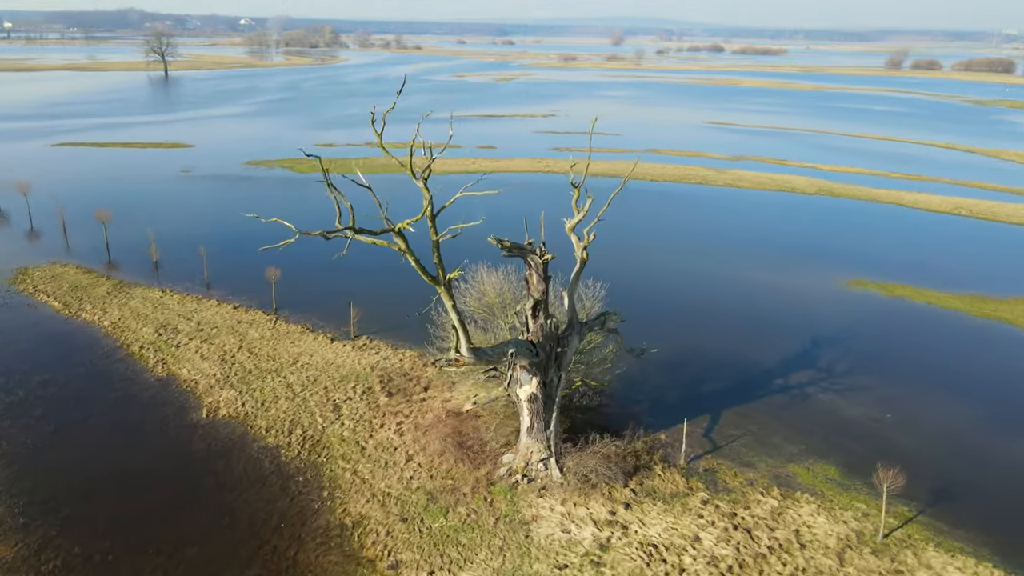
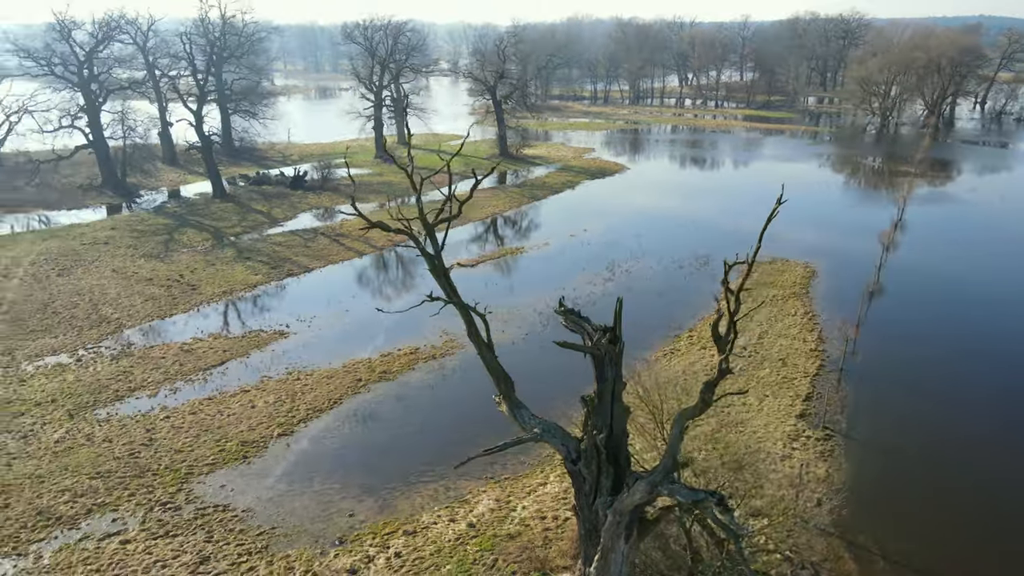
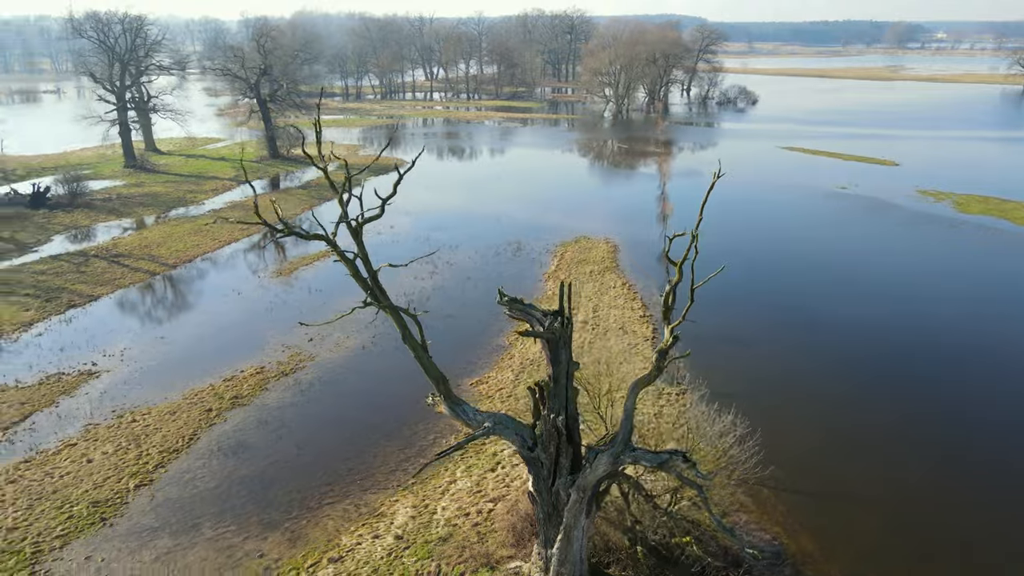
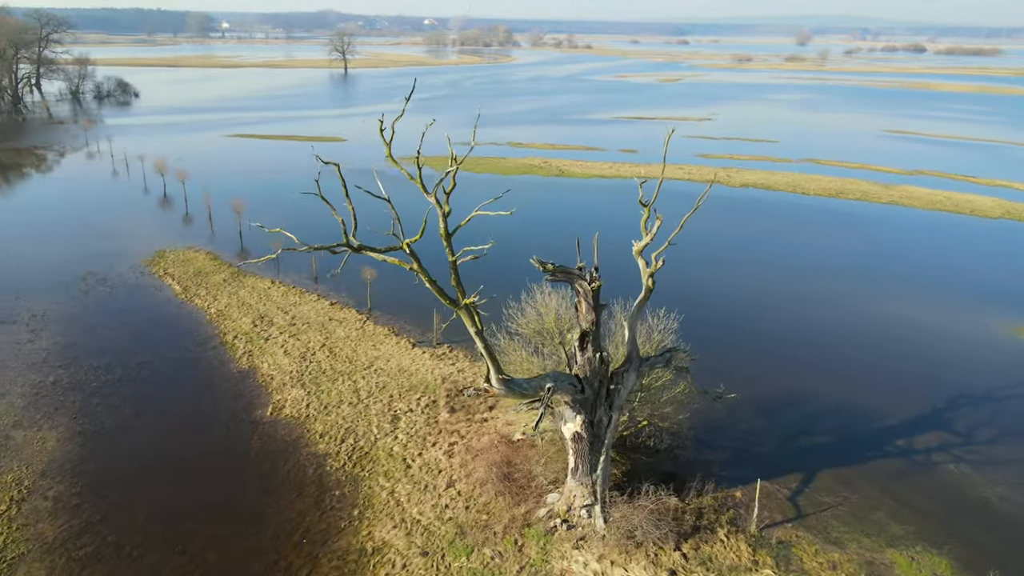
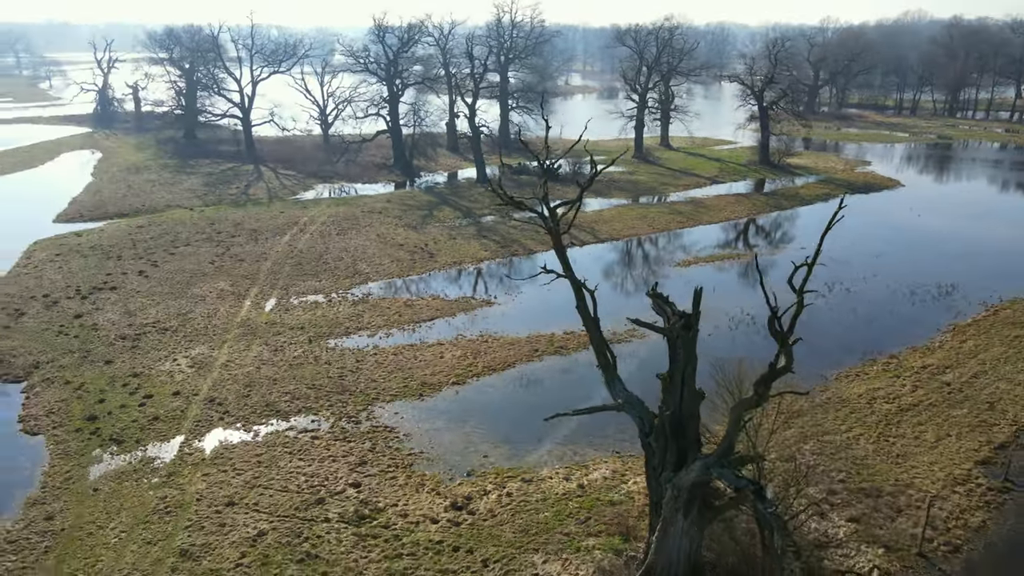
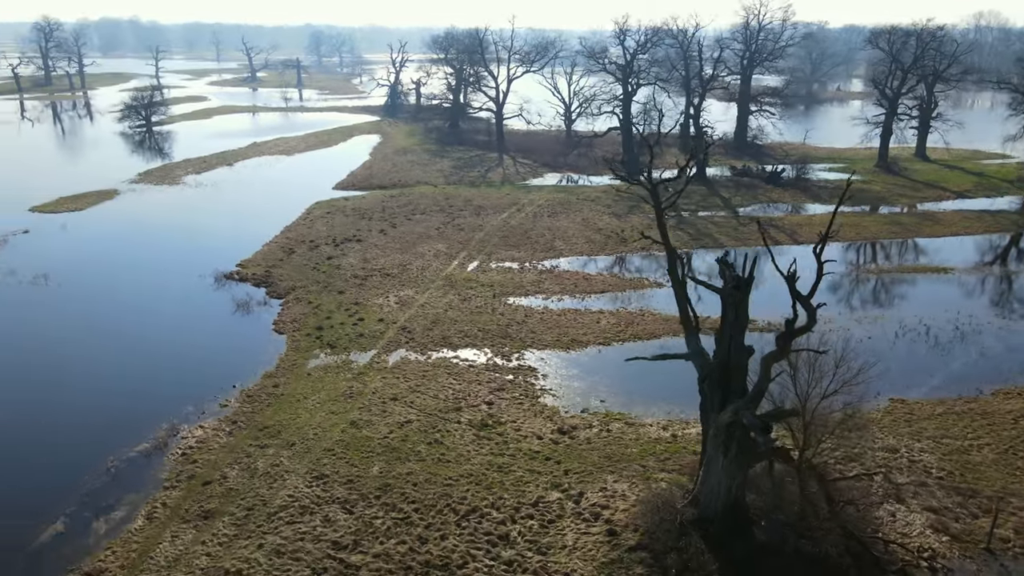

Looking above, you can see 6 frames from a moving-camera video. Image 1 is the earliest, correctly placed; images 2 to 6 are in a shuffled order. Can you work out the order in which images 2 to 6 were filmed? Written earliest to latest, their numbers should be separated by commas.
4, 3, 2, 5, 6
